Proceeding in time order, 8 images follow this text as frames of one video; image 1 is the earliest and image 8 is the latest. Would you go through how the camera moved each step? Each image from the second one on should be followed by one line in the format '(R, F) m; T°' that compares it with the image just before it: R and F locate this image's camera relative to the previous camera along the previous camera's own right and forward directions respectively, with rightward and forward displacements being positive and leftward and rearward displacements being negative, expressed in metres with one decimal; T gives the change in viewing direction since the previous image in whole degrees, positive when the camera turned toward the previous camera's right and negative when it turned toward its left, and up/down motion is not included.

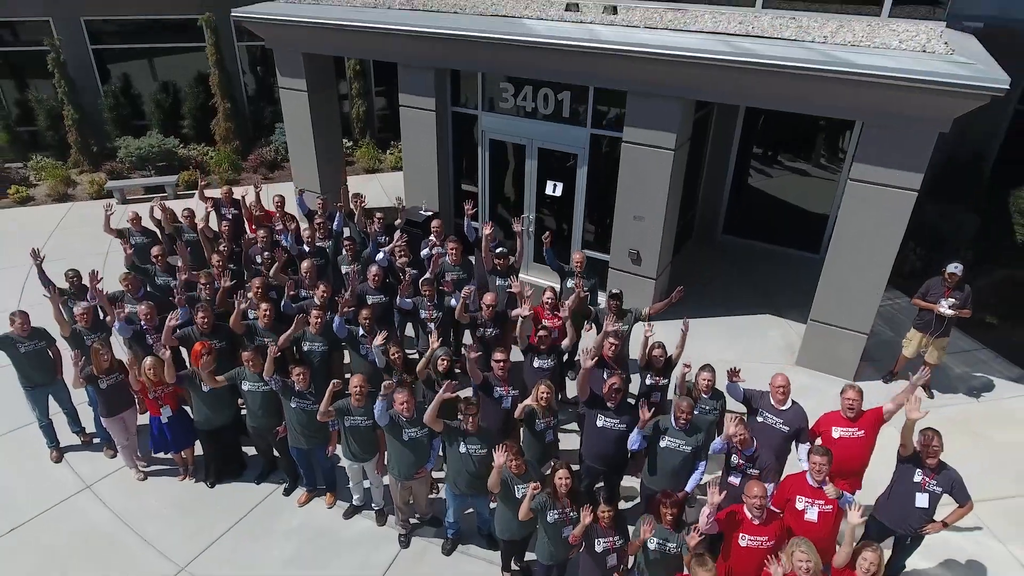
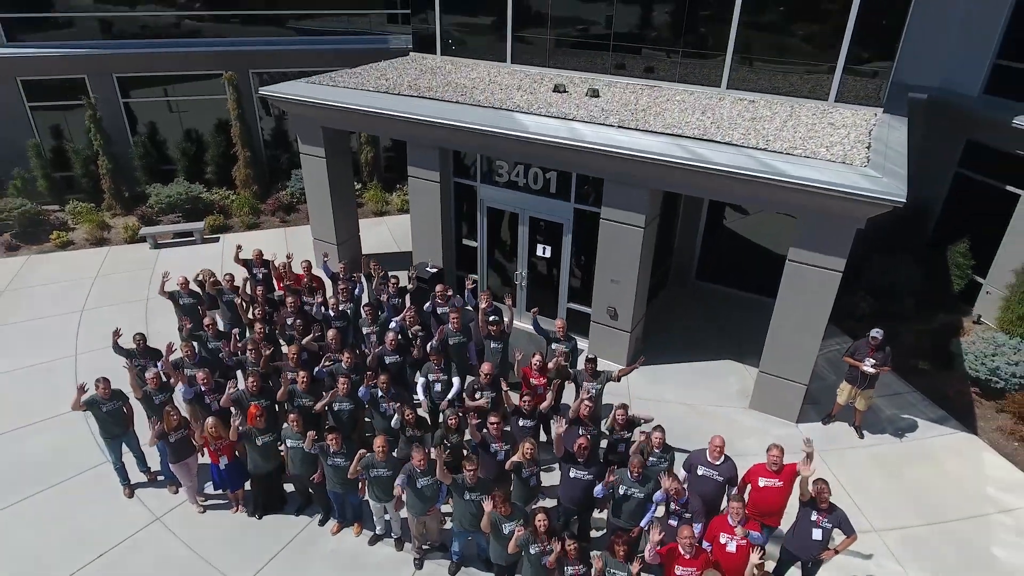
(+0.1, -1.3) m; 0°
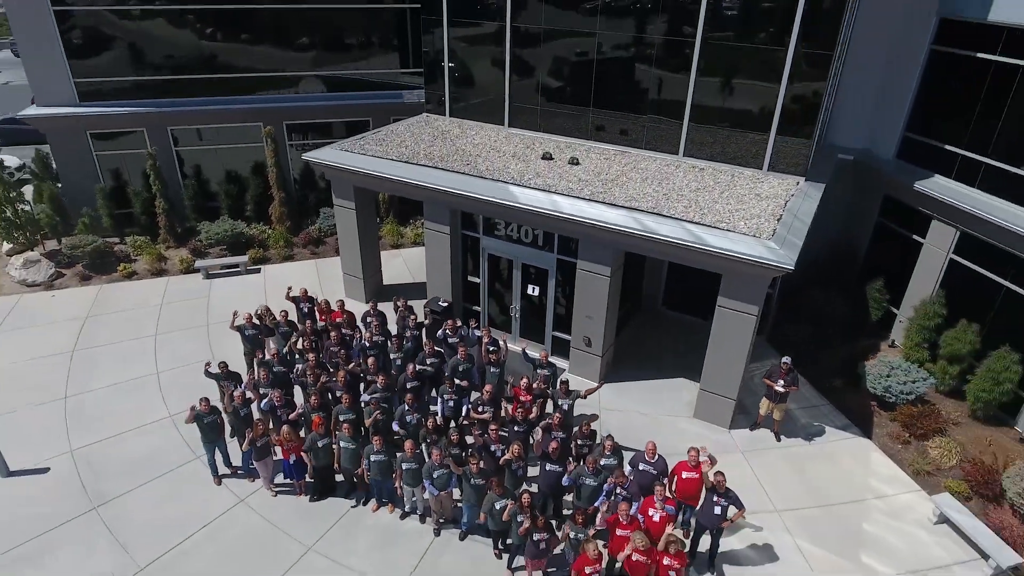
(+0.1, -2.5) m; 0°
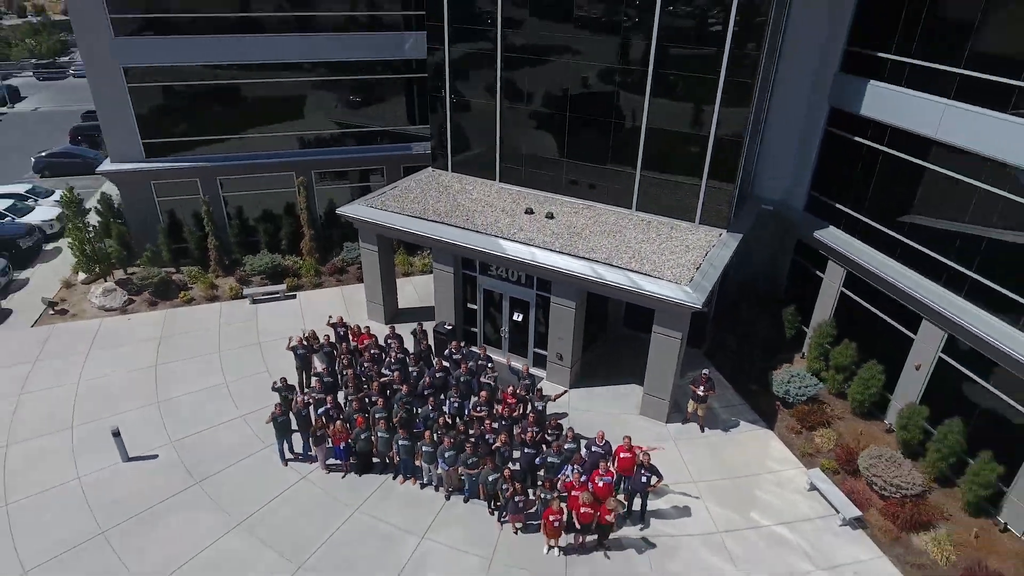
(+0.2, -3.7) m; 0°
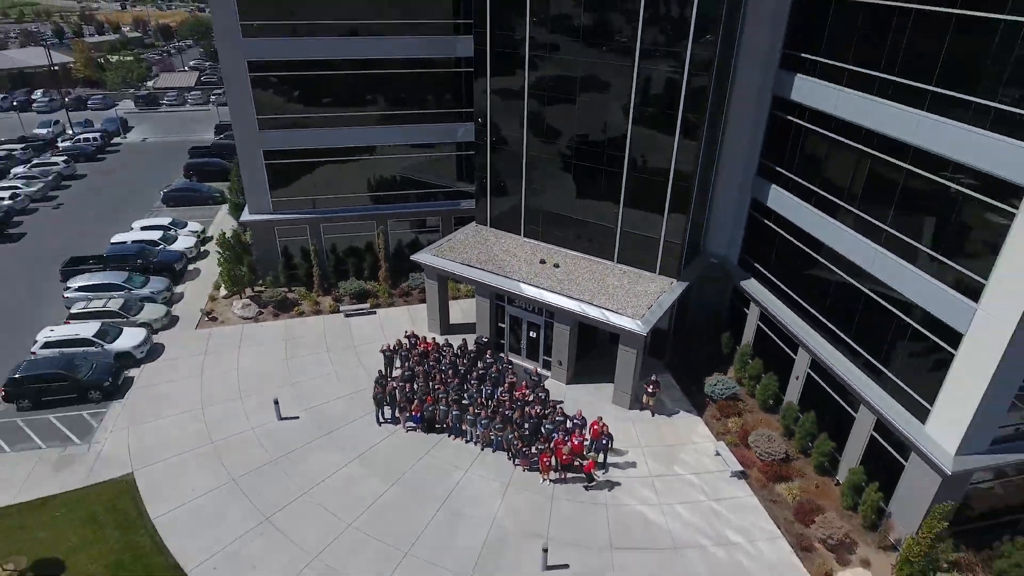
(+0.6, -7.6) m; -3°
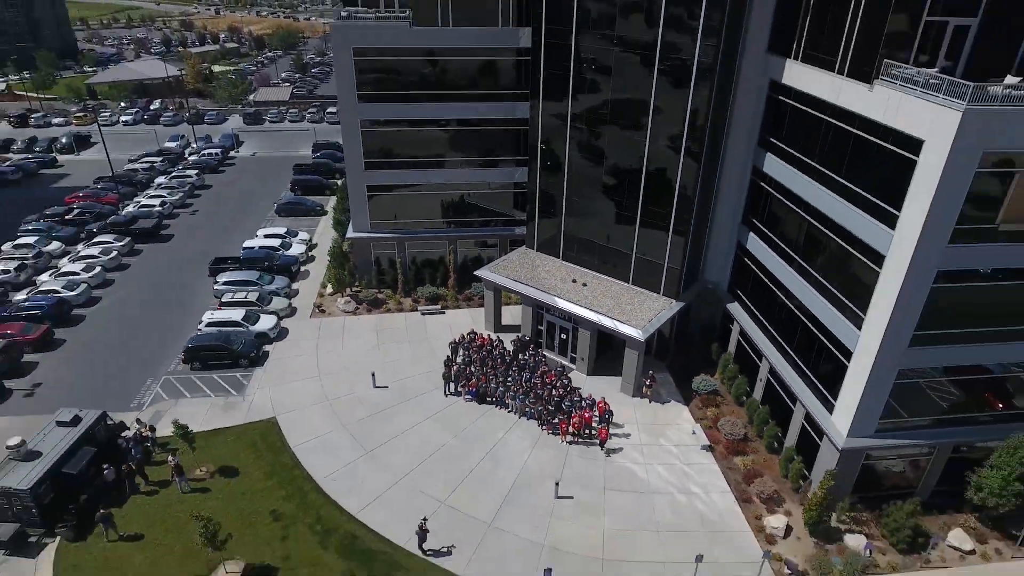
(+1.0, -7.7) m; -5°
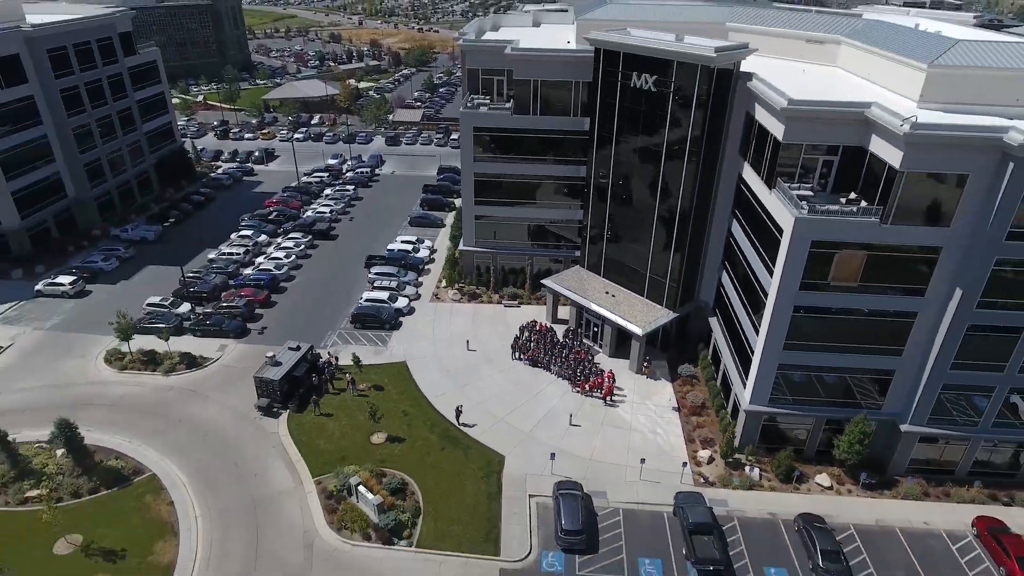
(+3.7, -15.6) m; -9°
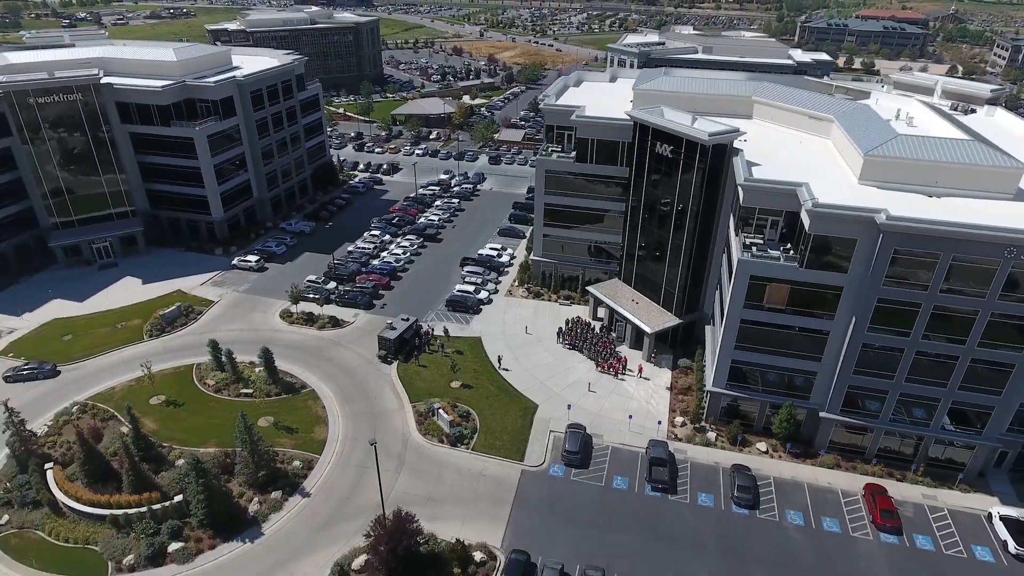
(+5.0, -16.9) m; -9°
